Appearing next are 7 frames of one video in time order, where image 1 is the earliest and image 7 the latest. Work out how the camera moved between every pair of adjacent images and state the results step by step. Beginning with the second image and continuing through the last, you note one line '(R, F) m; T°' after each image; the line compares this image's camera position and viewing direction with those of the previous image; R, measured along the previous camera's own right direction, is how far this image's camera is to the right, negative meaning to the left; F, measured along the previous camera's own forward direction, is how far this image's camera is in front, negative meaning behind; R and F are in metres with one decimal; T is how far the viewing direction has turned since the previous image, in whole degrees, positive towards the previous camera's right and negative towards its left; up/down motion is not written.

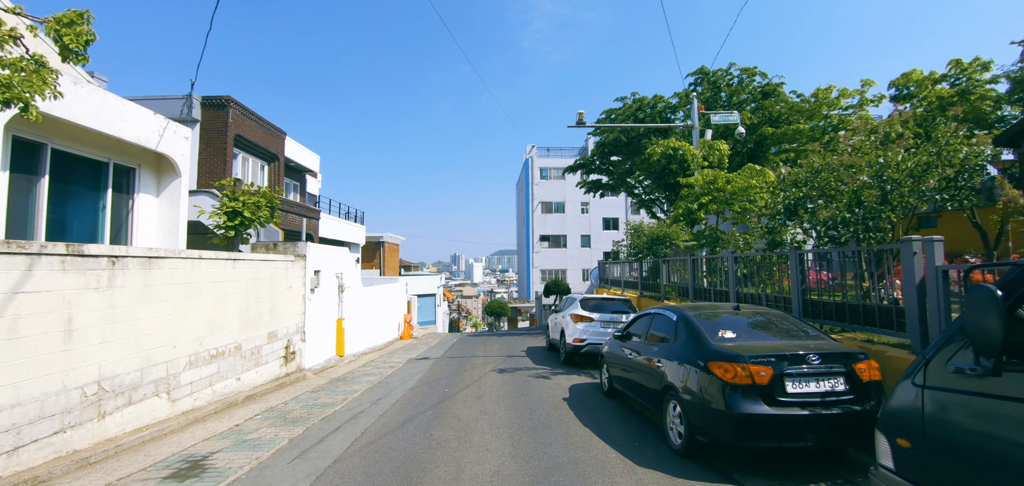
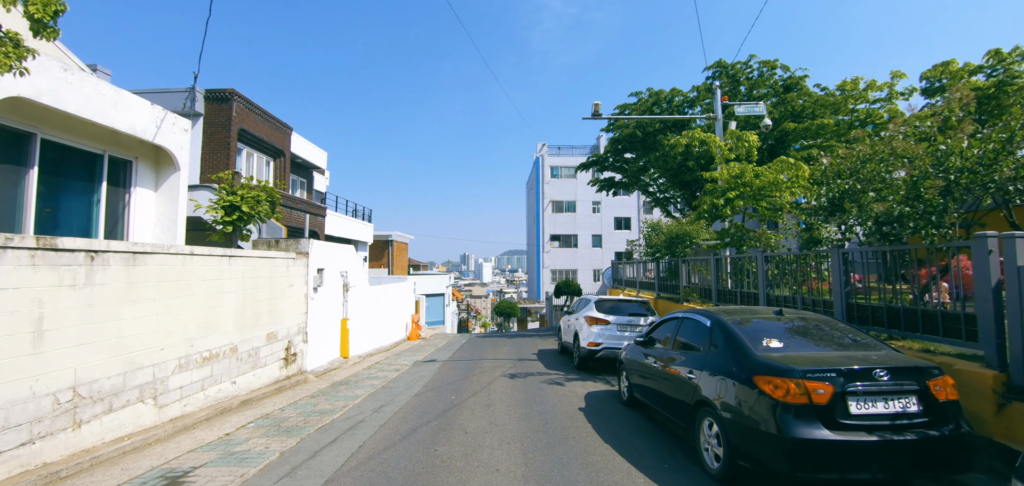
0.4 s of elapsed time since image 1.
(0.0, +0.5) m; -1°
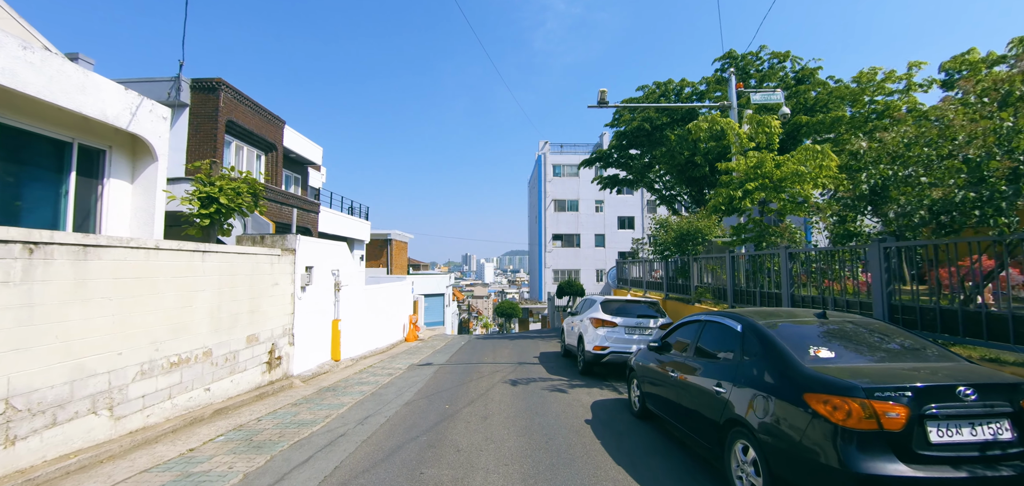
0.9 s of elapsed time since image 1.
(0.0, +0.7) m; 0°
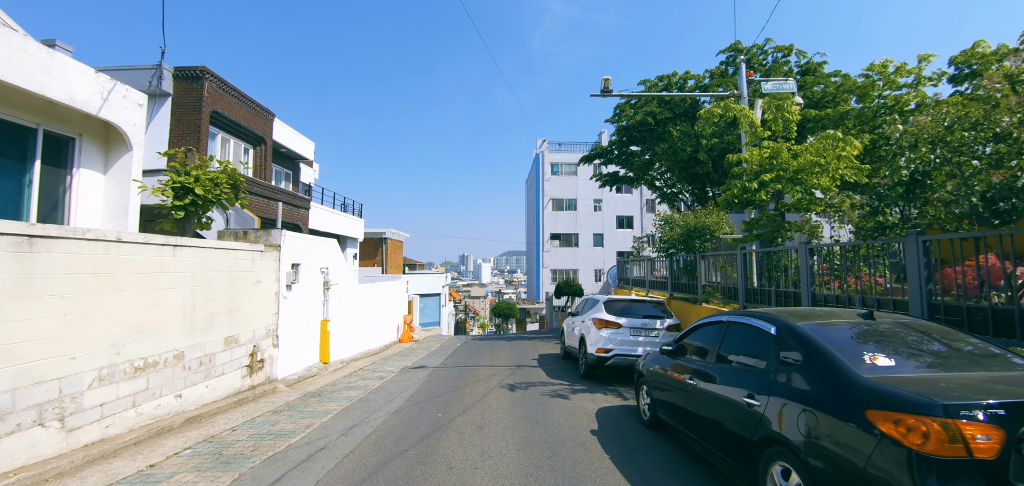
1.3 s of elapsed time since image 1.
(0.0, +0.5) m; 0°
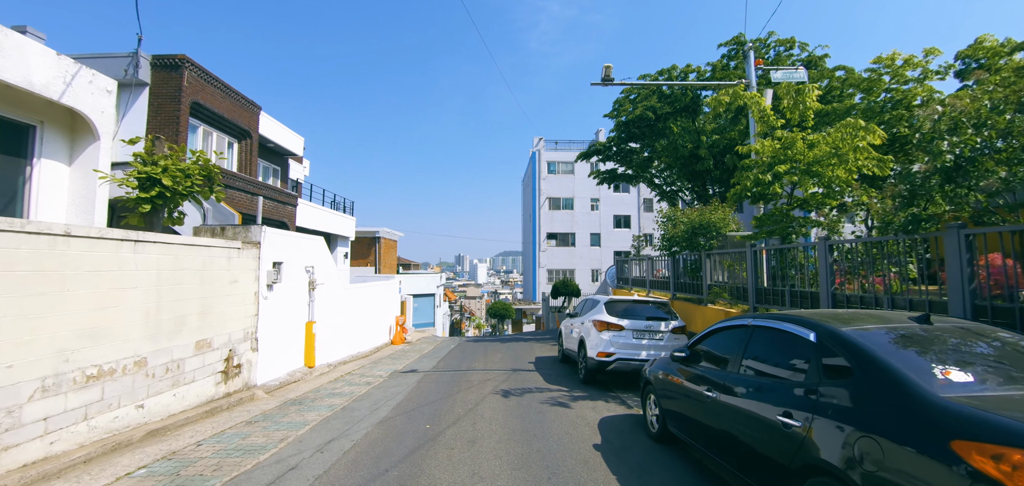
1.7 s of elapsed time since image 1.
(0.0, +0.5) m; 0°
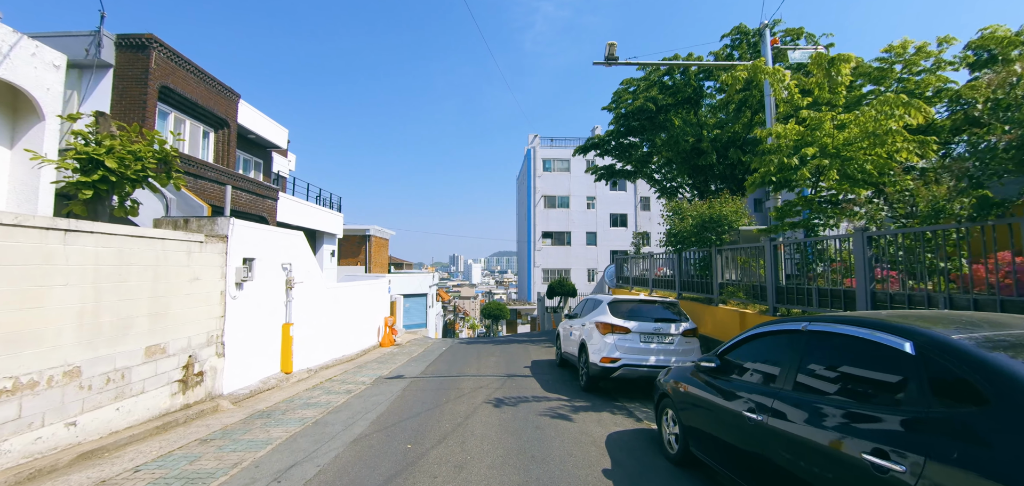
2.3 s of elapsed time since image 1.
(0.0, +0.8) m; +1°
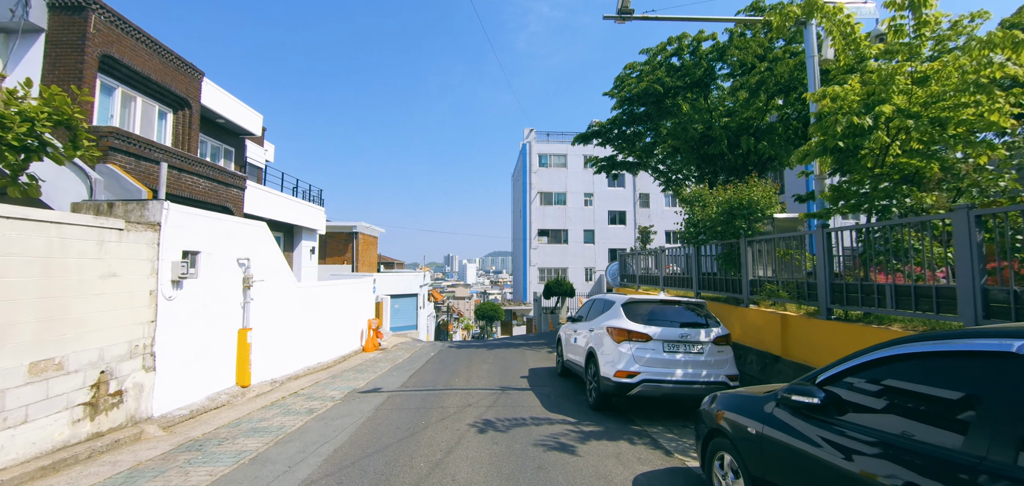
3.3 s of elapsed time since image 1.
(0.0, +1.4) m; +1°
